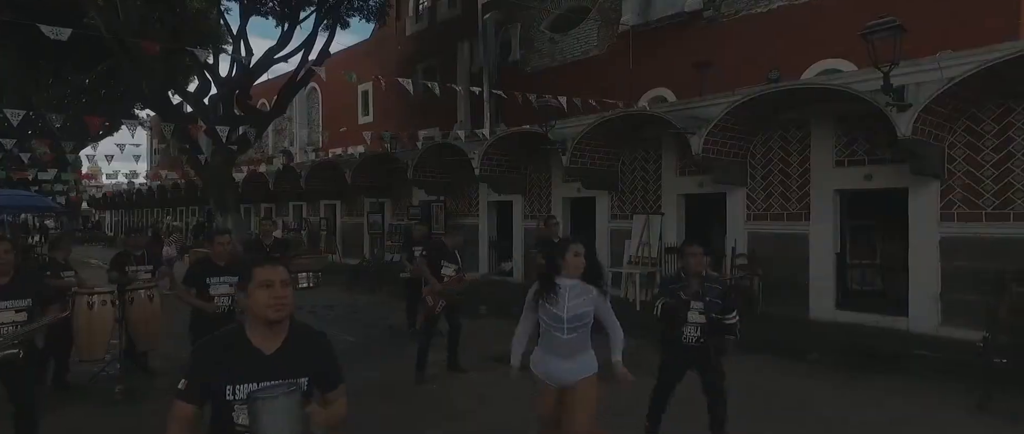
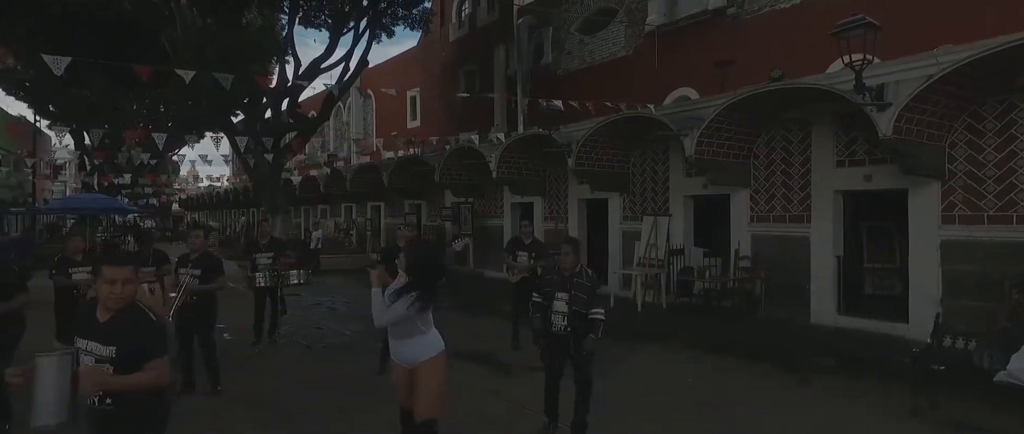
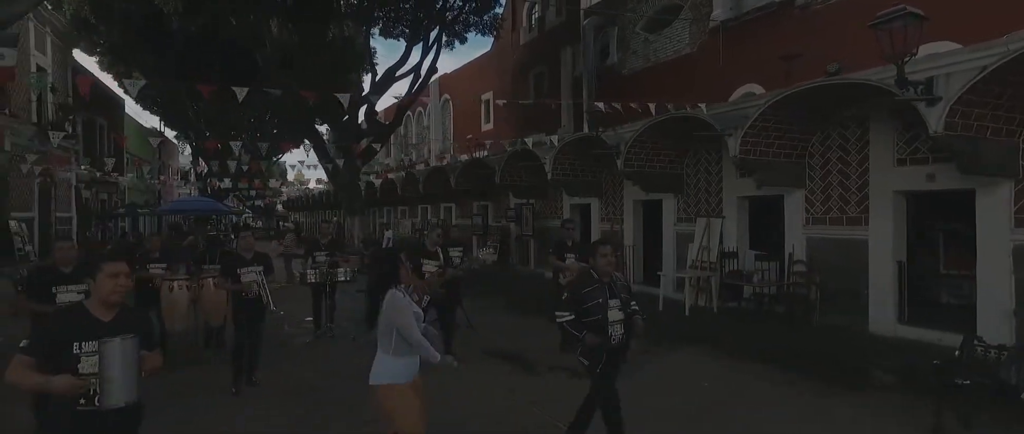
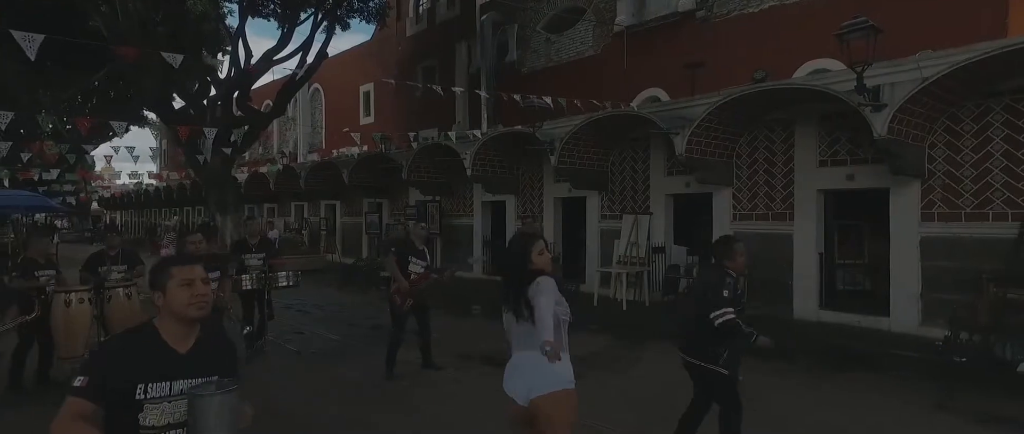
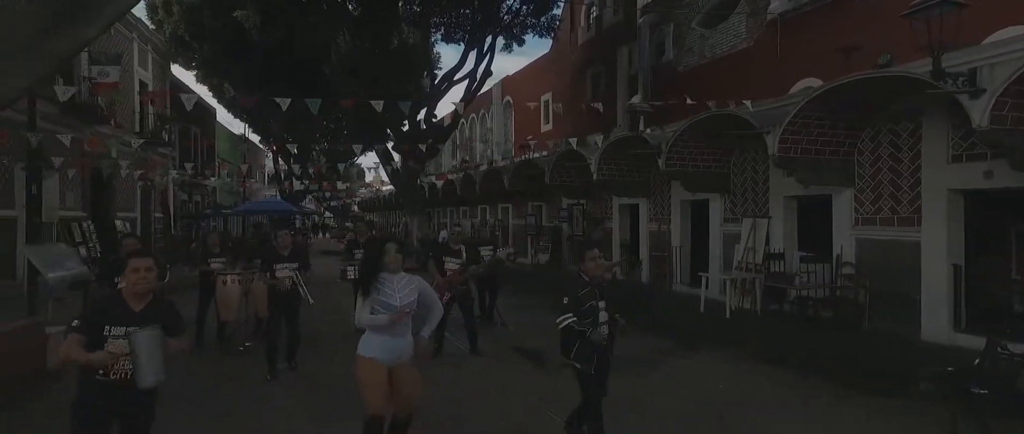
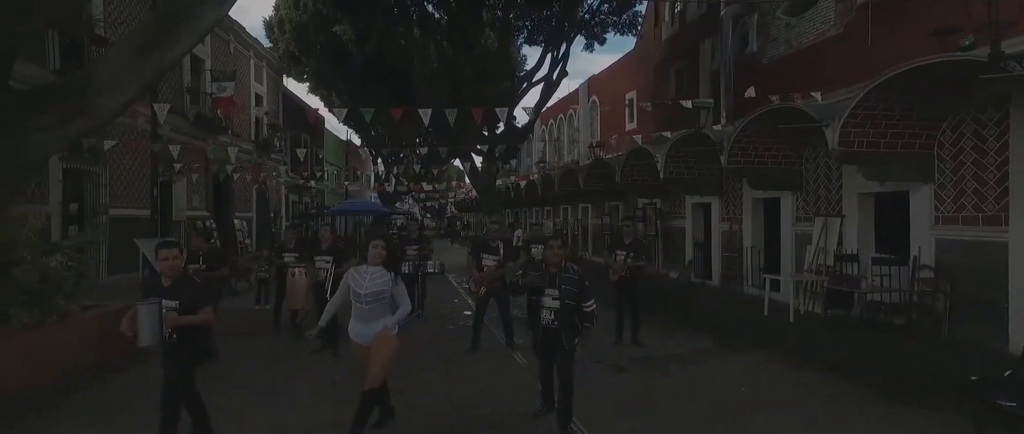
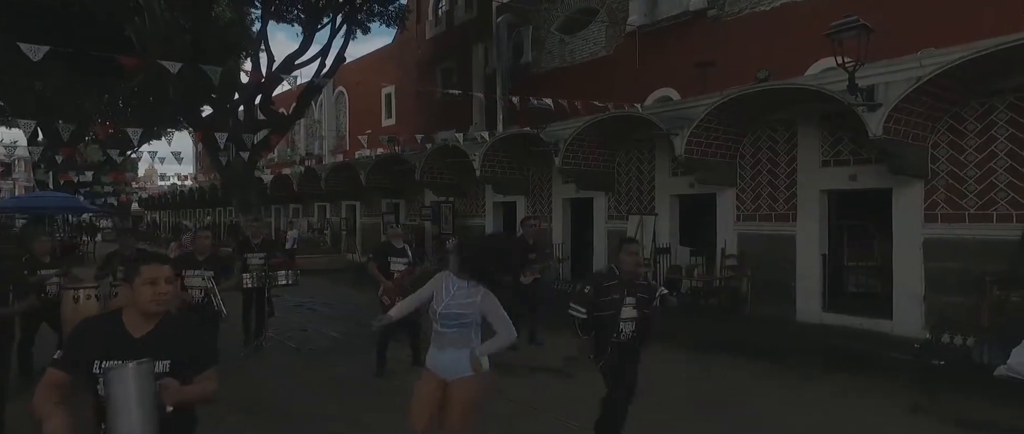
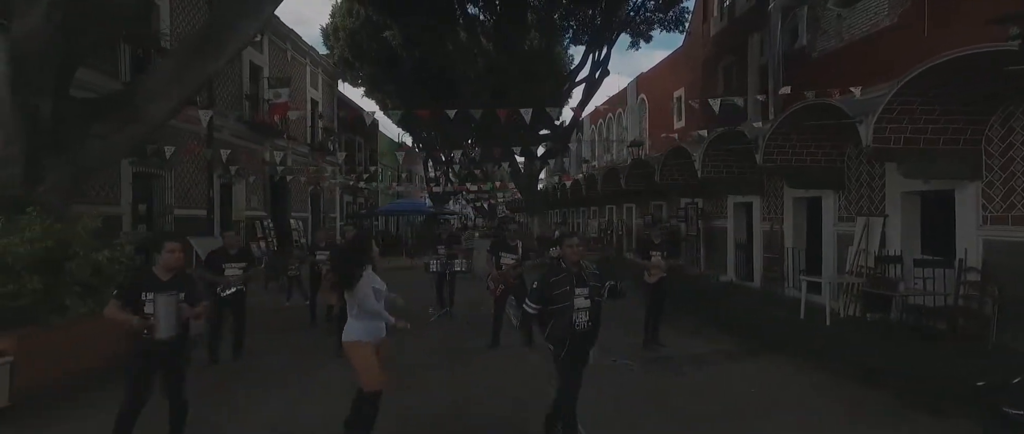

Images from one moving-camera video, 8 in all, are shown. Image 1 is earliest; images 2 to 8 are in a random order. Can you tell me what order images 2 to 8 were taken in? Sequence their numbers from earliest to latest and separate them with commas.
4, 7, 2, 3, 5, 6, 8
